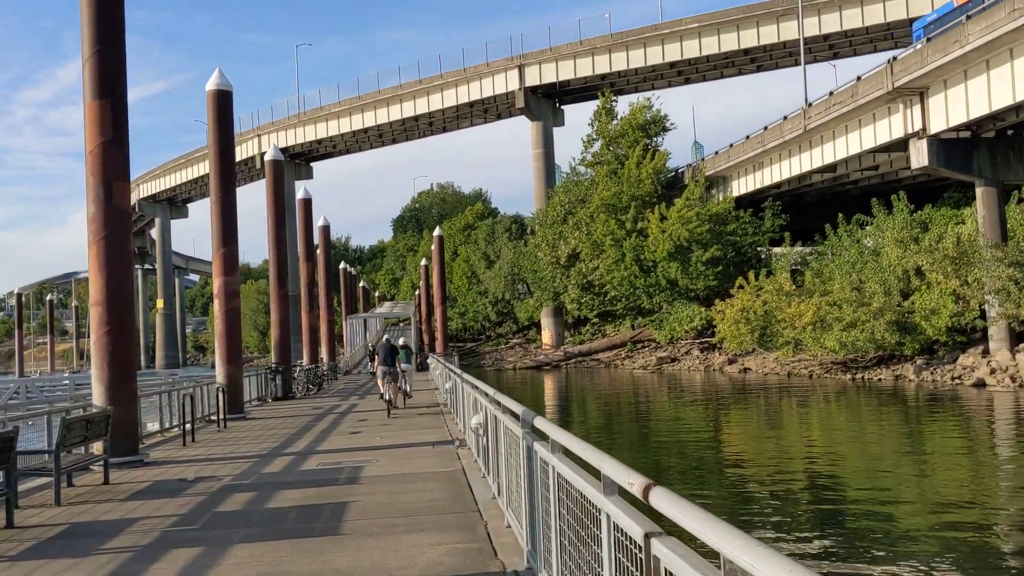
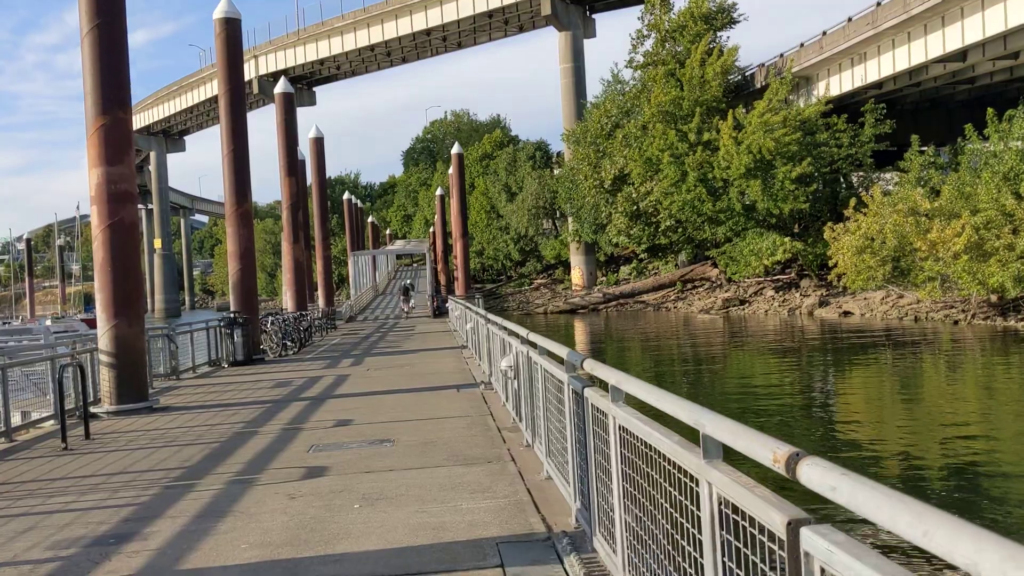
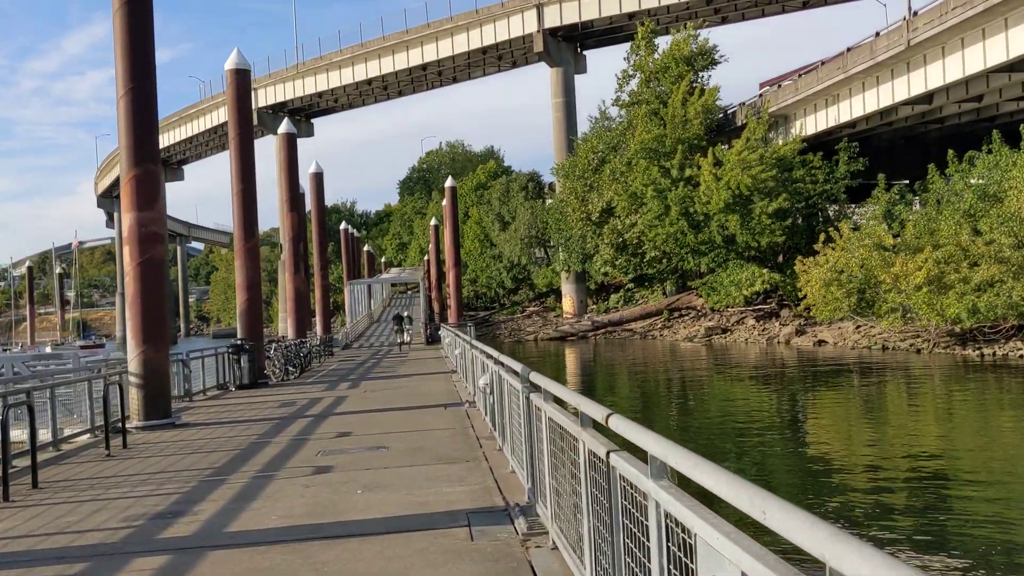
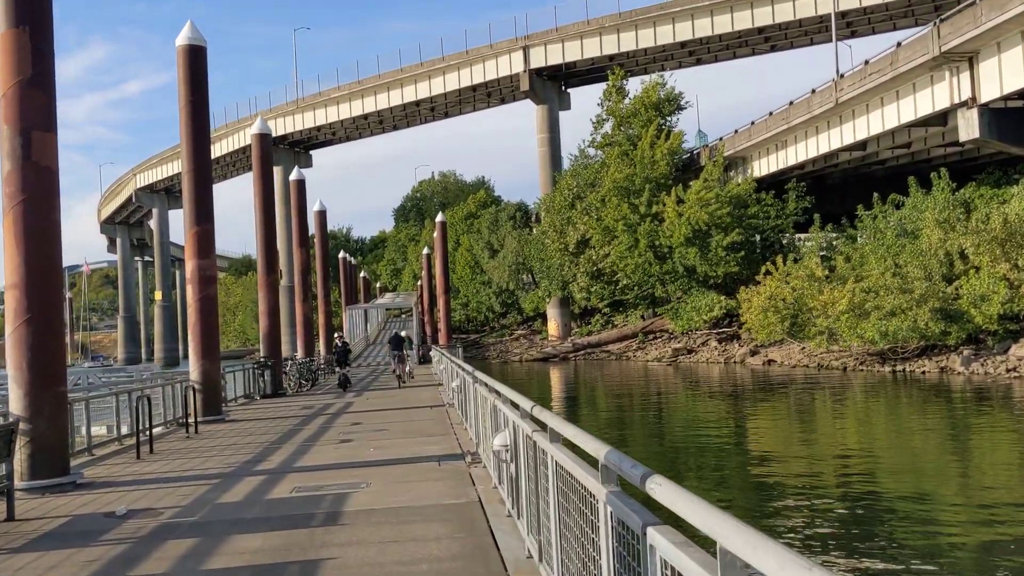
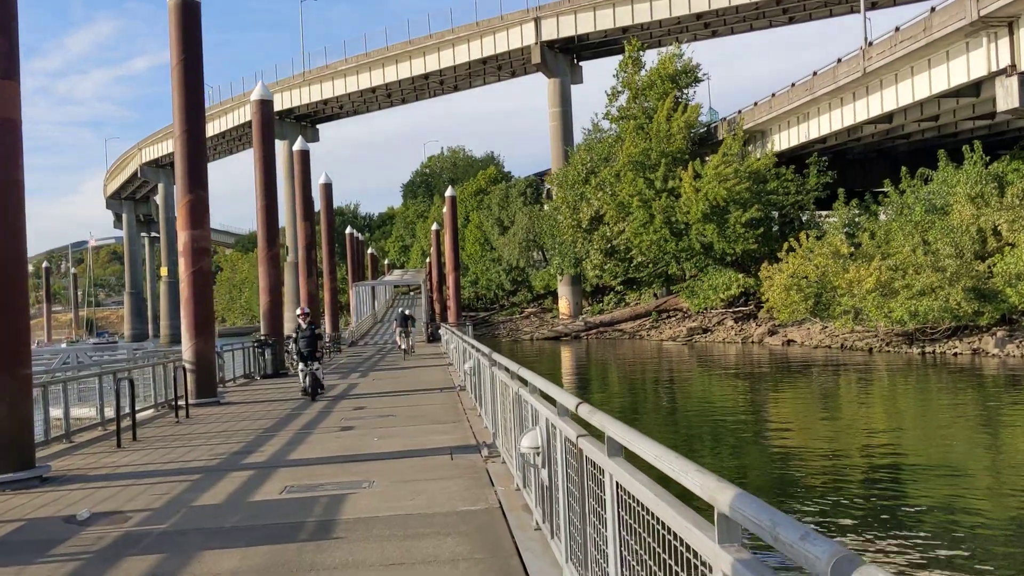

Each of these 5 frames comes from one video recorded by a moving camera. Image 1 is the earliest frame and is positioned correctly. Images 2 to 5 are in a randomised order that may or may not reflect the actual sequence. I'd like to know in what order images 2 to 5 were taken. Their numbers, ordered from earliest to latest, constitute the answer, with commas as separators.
4, 5, 3, 2
